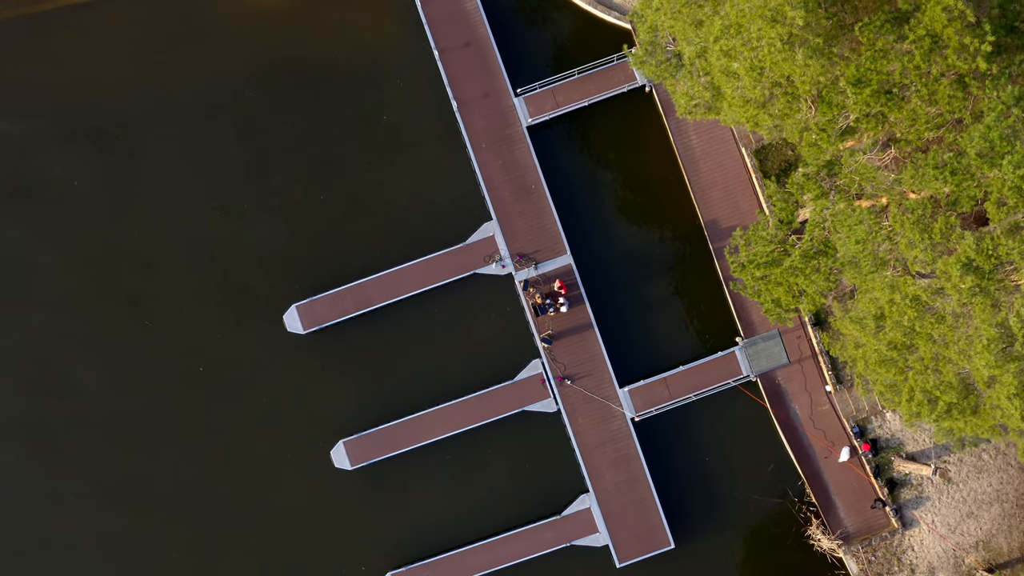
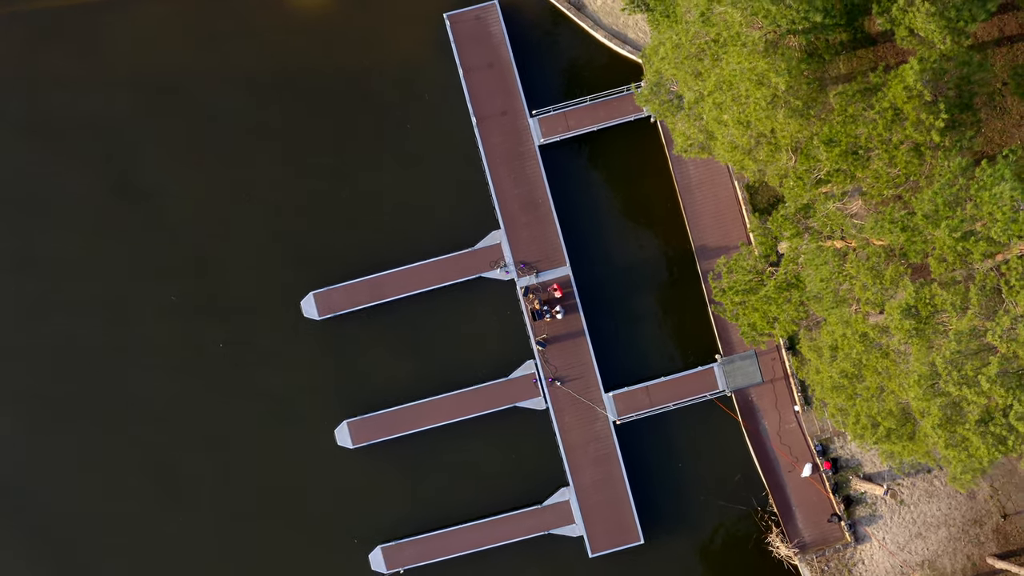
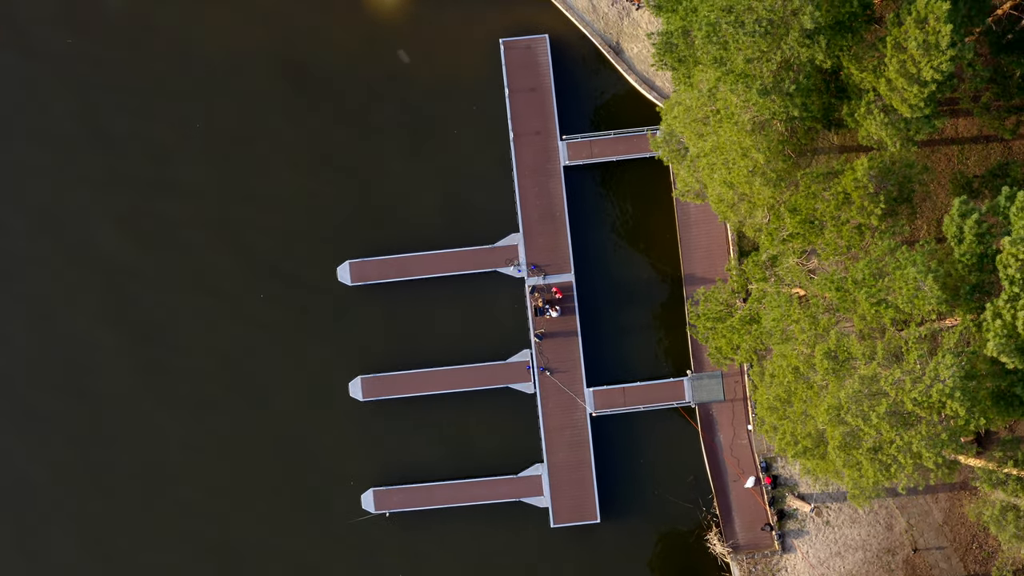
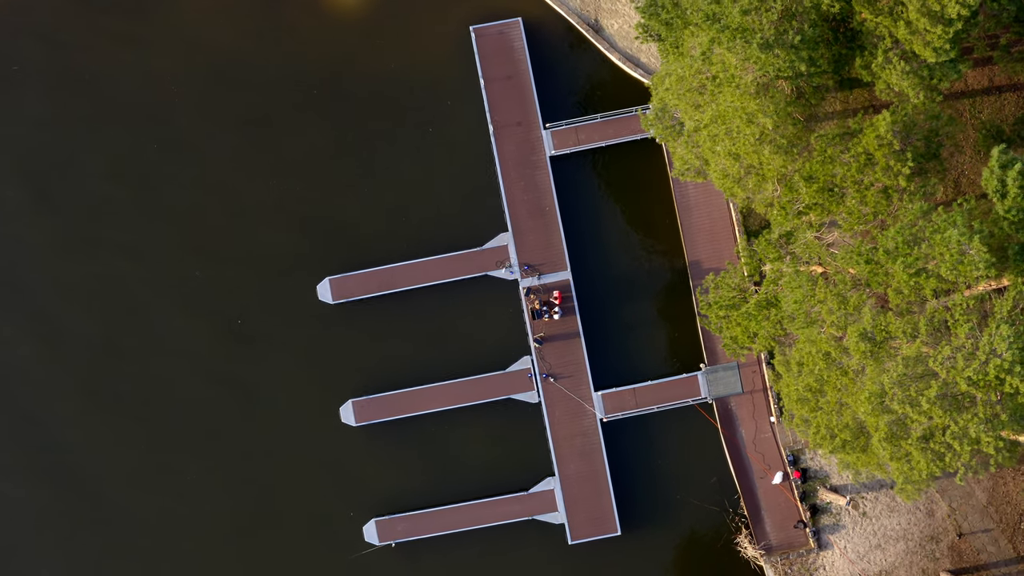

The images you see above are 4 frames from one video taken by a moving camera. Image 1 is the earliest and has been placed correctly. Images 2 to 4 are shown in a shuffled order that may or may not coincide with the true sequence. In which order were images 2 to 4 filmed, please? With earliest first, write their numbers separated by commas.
2, 4, 3
